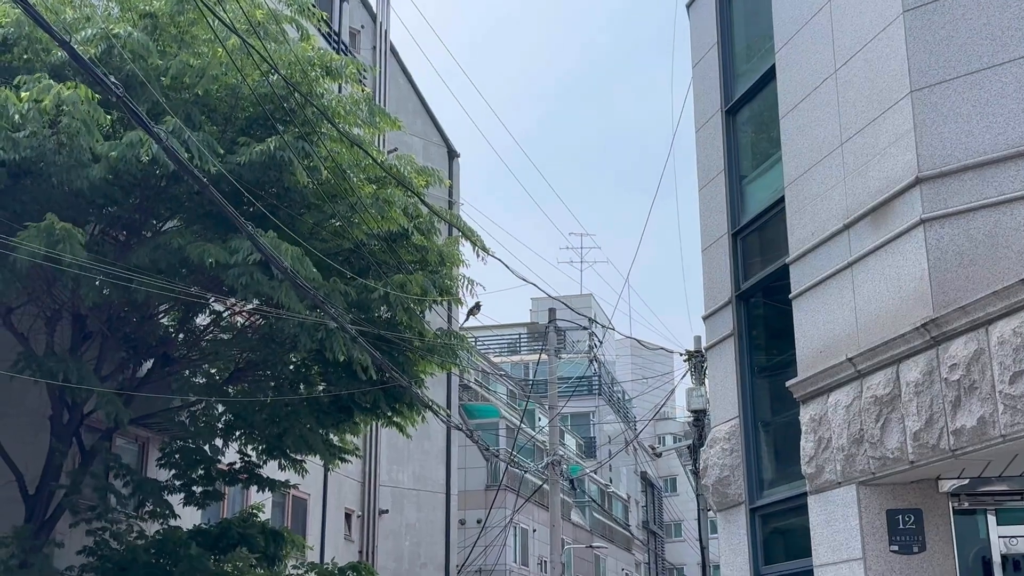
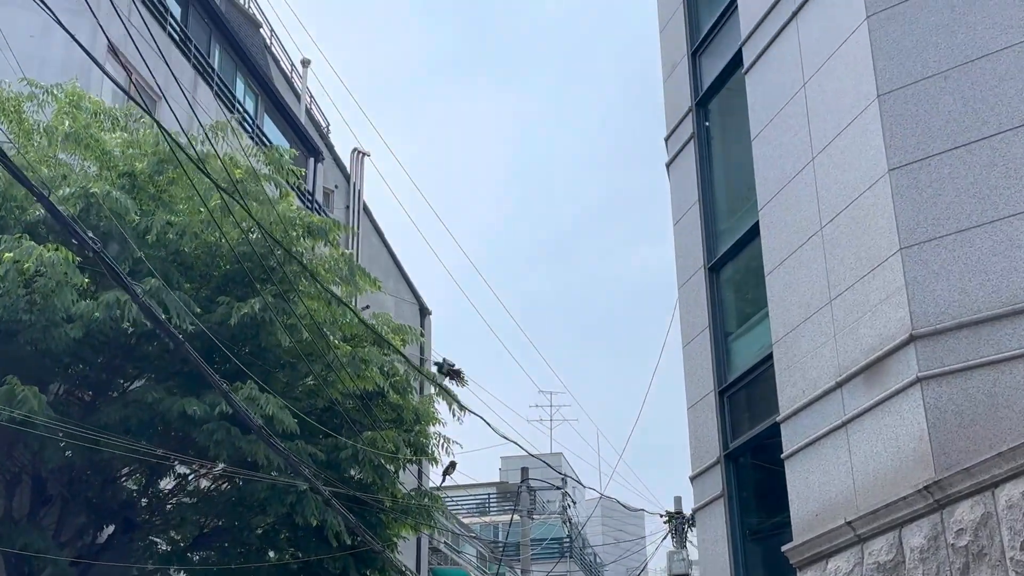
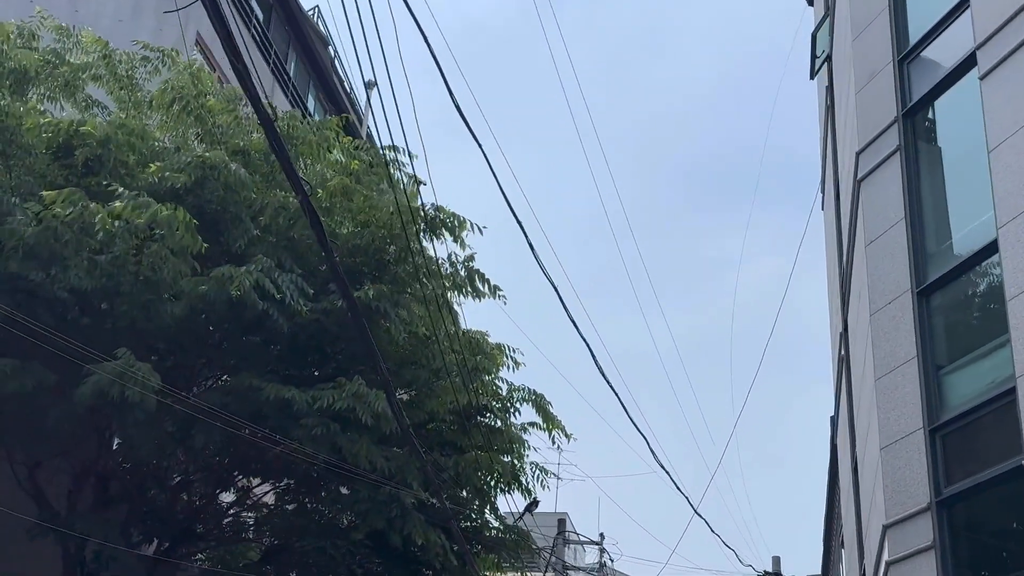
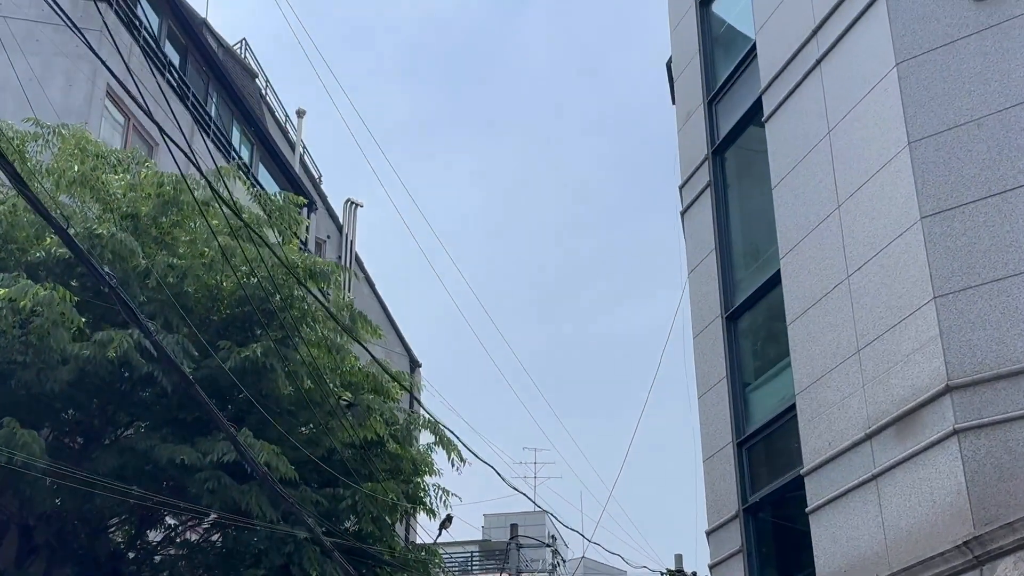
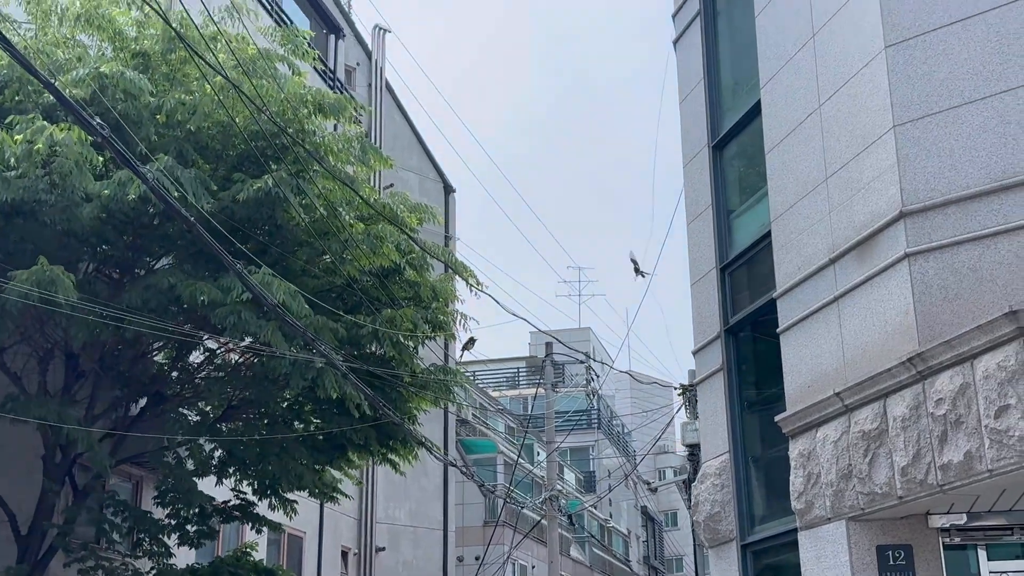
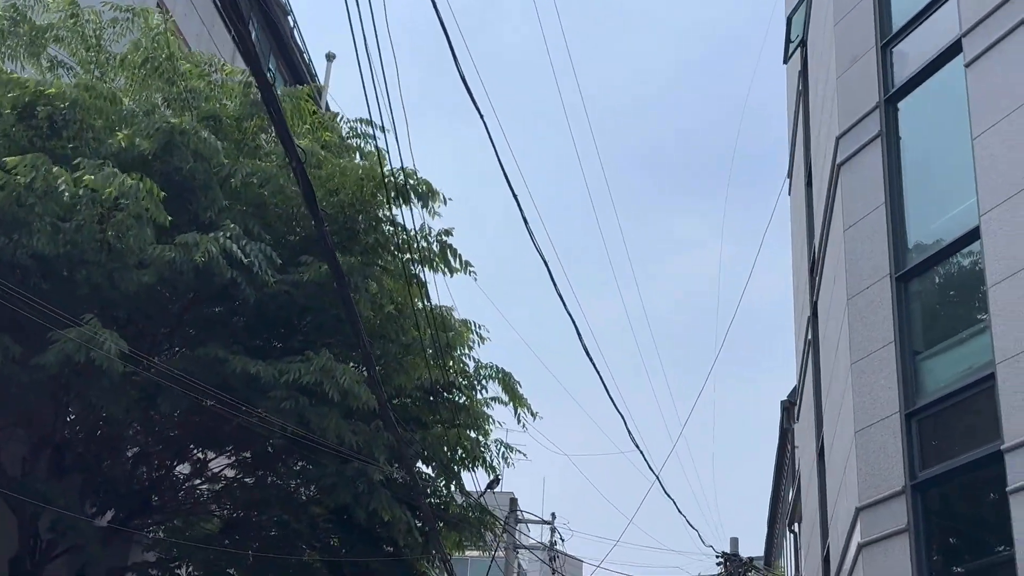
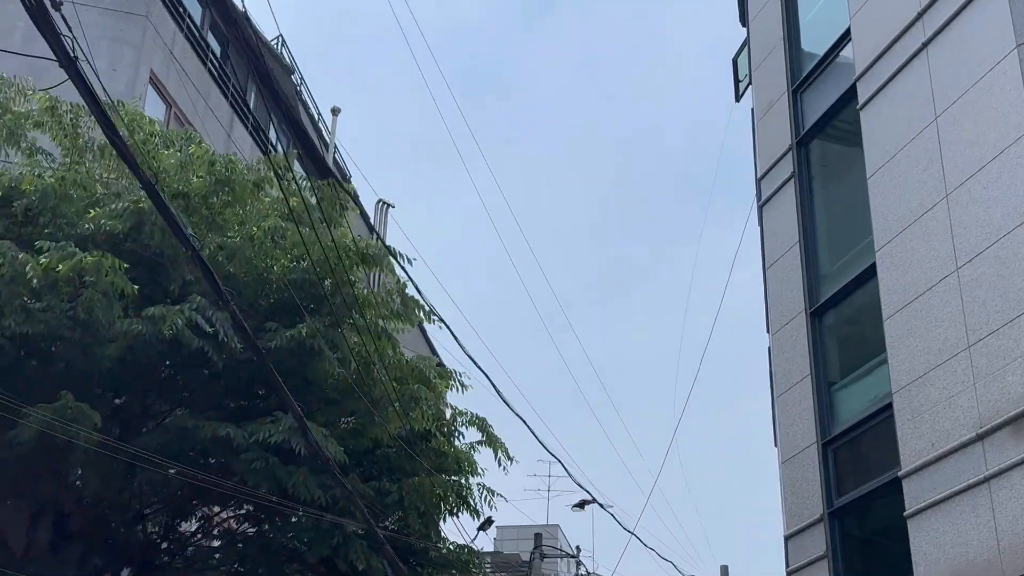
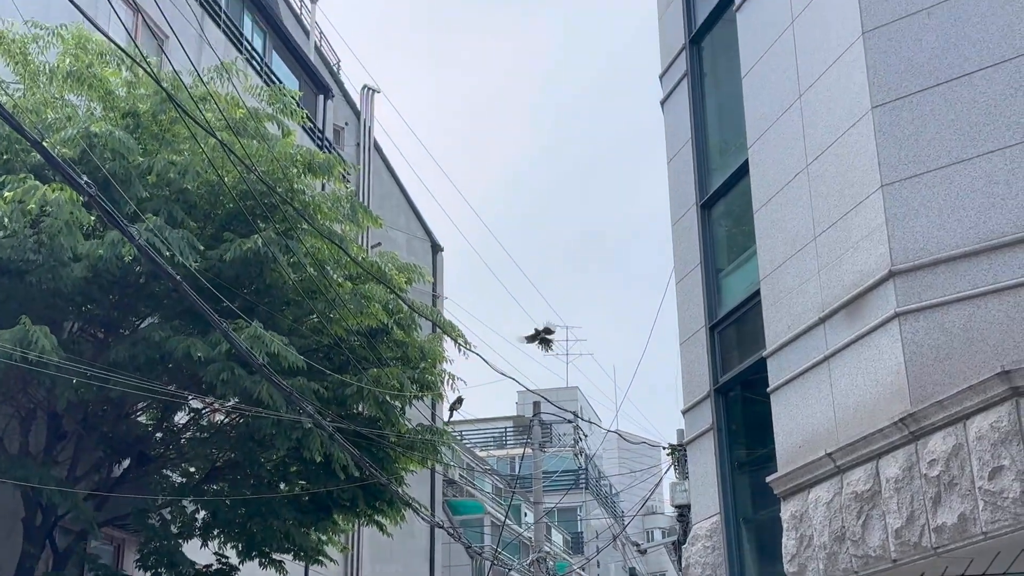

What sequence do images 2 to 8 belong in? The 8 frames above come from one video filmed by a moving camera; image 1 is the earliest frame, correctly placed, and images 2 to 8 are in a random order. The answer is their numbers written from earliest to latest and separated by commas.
5, 8, 2, 4, 7, 3, 6
